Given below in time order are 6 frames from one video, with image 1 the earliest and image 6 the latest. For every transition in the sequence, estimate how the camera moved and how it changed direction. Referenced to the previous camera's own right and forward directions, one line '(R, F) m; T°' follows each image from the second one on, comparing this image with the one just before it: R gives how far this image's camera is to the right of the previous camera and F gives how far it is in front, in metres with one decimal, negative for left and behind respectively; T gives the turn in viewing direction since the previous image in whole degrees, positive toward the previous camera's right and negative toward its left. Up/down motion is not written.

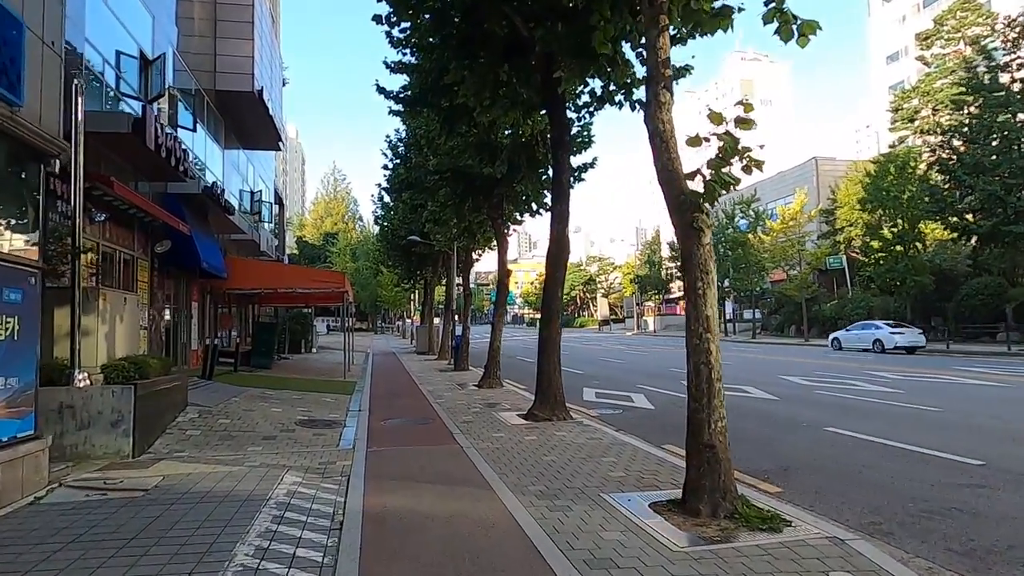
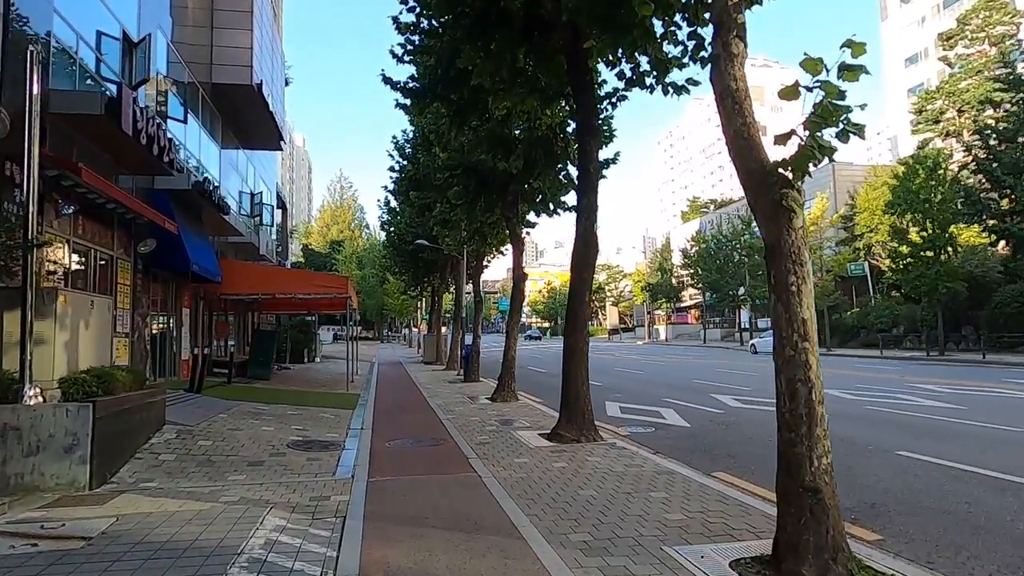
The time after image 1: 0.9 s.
(-0.2, +1.5) m; -1°
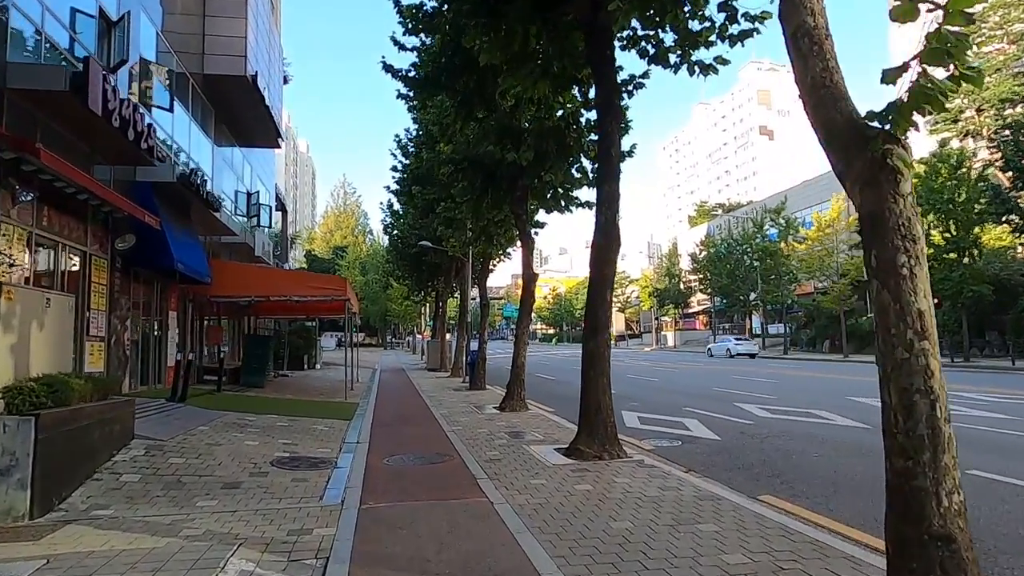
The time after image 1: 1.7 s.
(-0.1, +1.2) m; 0°
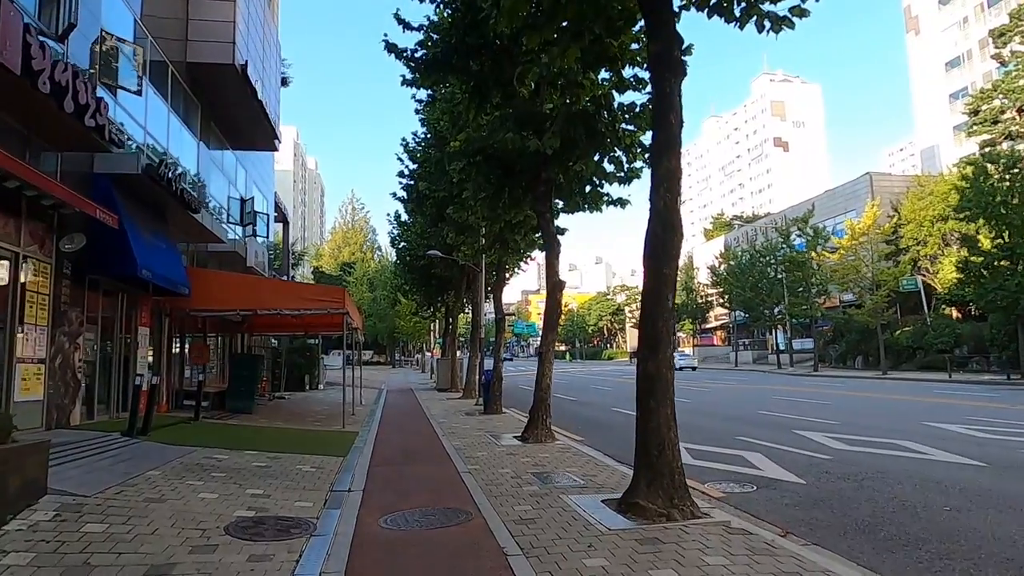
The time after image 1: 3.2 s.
(-0.3, +2.3) m; -1°
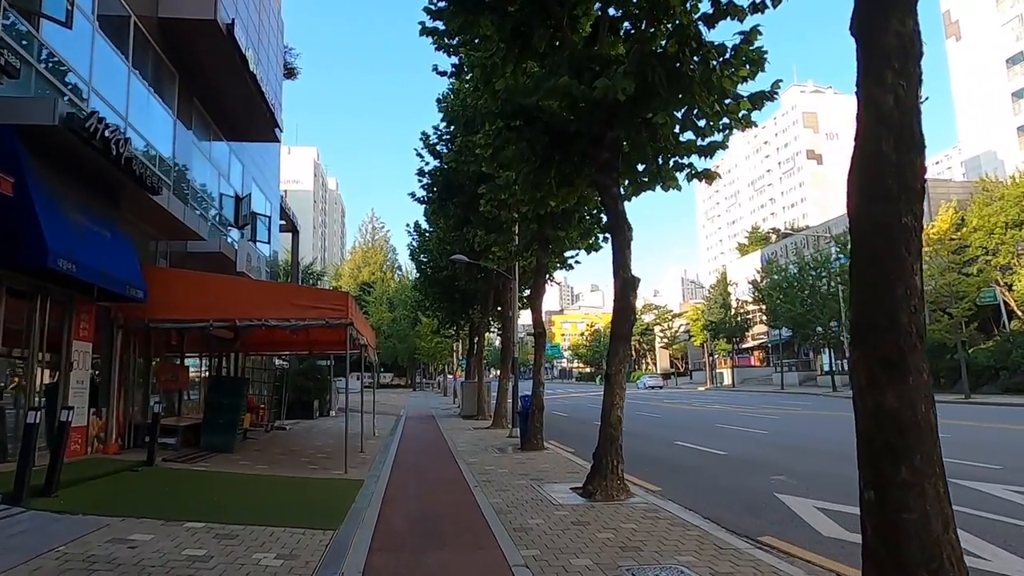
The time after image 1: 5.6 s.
(-0.5, +3.7) m; -2°
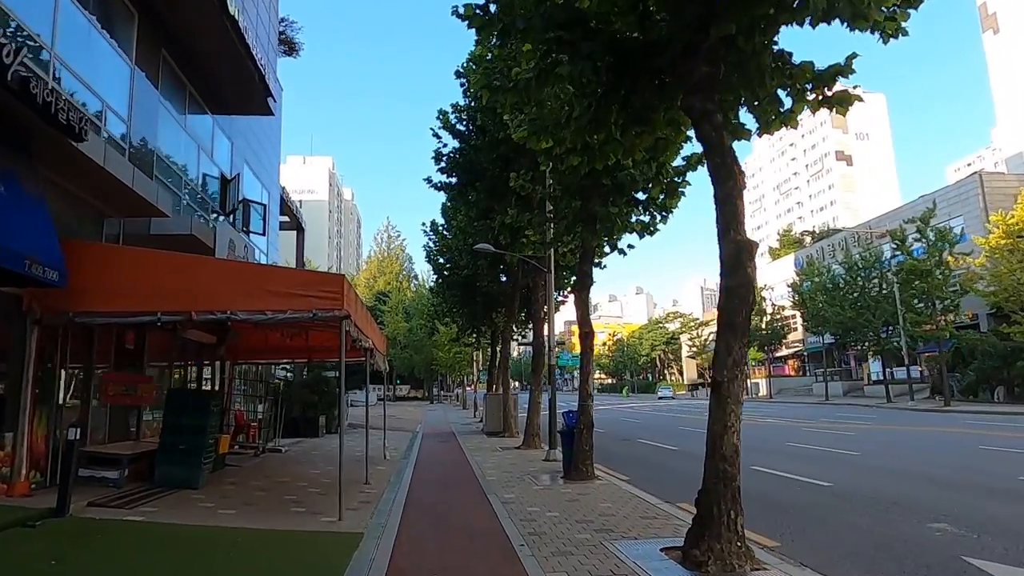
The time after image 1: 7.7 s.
(-0.5, +3.3) m; -1°
